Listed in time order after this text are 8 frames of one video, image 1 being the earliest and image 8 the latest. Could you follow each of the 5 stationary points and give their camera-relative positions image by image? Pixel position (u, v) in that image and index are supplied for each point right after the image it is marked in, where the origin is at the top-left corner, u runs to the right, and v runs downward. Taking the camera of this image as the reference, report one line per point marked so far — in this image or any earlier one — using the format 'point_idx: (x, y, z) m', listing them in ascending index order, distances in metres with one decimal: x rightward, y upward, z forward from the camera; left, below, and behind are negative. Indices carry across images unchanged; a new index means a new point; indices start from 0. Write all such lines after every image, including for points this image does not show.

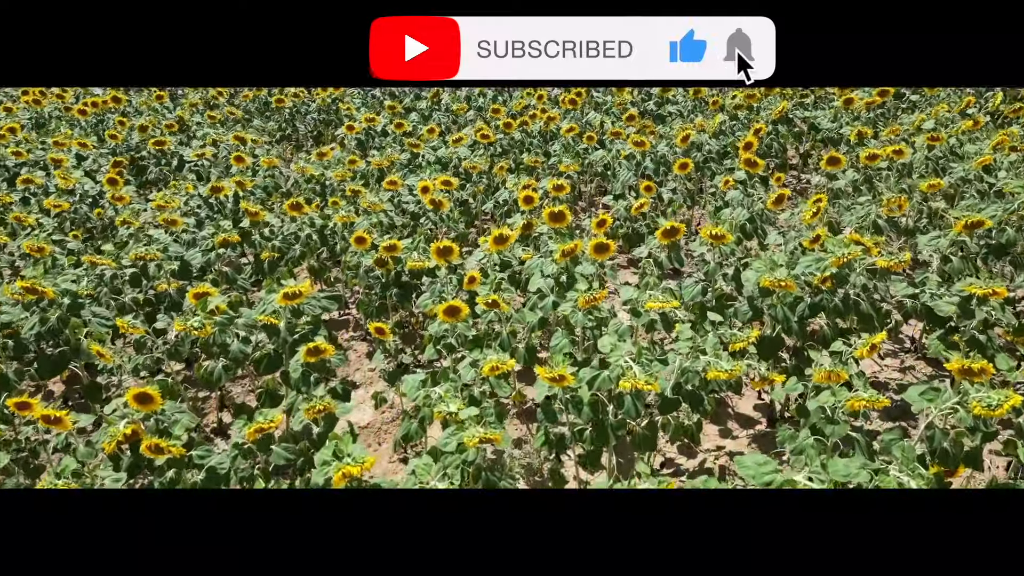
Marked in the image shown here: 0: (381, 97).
0: (-1.8, +2.7, +8.9) m
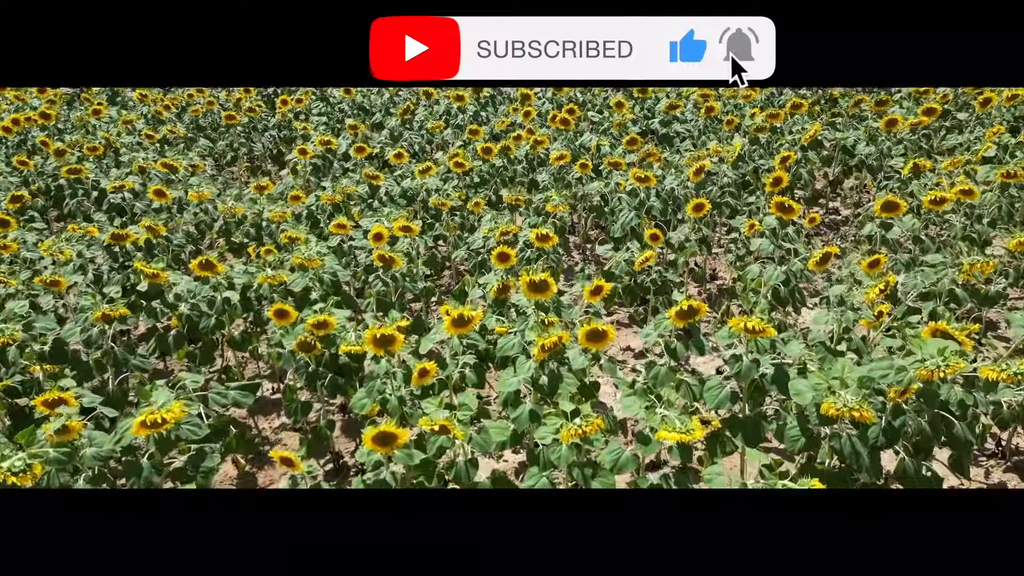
0: (-2.0, +2.2, +7.9) m
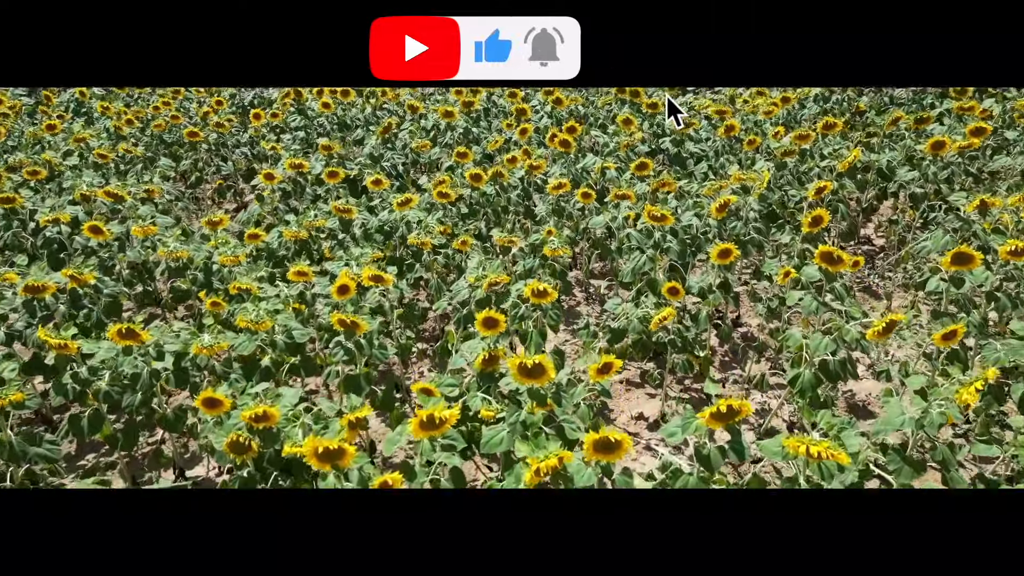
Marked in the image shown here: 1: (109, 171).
0: (-2.1, +1.8, +7.2) m
1: (-4.0, +1.2, +6.1) m
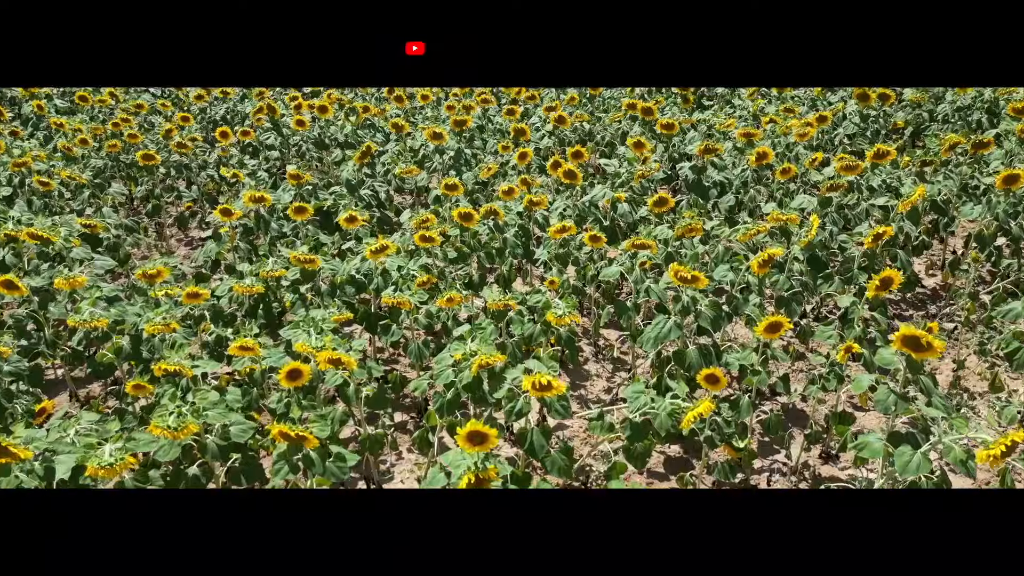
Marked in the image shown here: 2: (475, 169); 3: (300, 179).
0: (-2.1, +1.4, +6.4) m
1: (-4.0, +0.8, +5.4) m
2: (-0.3, +1.1, +5.5) m
3: (-1.7, +0.9, +4.9) m
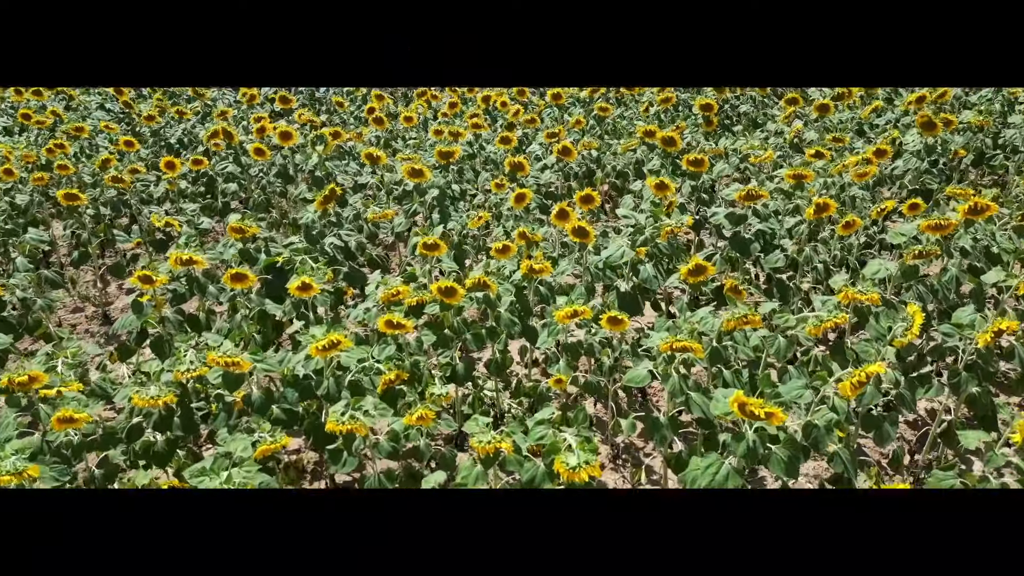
0: (-2.1, +0.9, +5.5) m
1: (-4.0, +0.3, +4.4) m
2: (-0.4, +0.5, +4.6) m
3: (-1.7, +0.4, +4.0) m
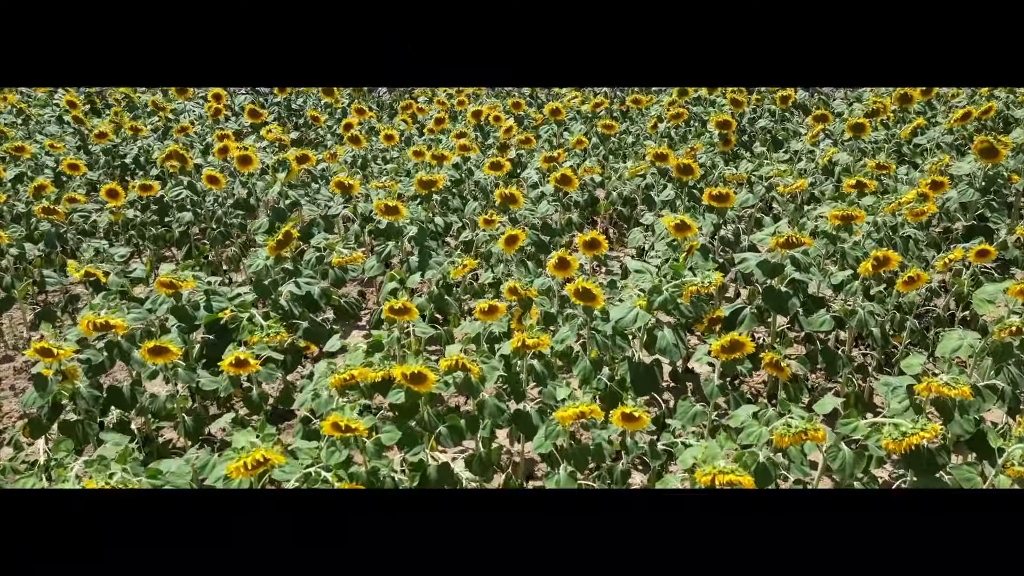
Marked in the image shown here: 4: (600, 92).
0: (-2.2, +0.6, +4.8) m
1: (-4.1, -0.1, +3.7) m
2: (-0.4, +0.2, +3.9) m
3: (-1.8, 0.0, +3.3) m
4: (+1.0, +2.2, +7.1) m
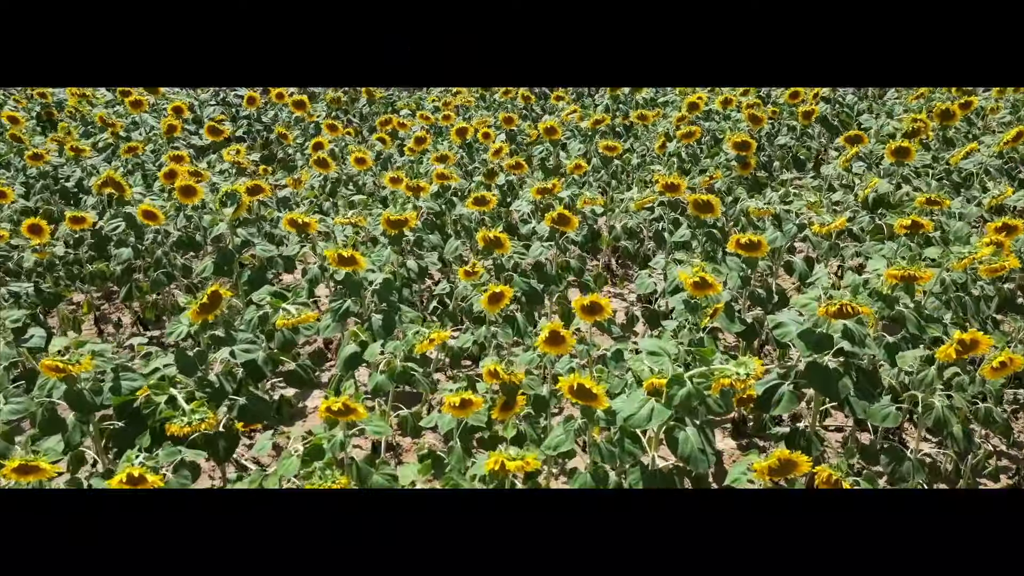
0: (-2.3, +0.2, +4.1) m
1: (-4.2, -0.5, +3.0) m
2: (-0.5, -0.2, +3.2) m
3: (-1.9, -0.3, +2.6) m
4: (+0.9, +1.9, +6.5) m
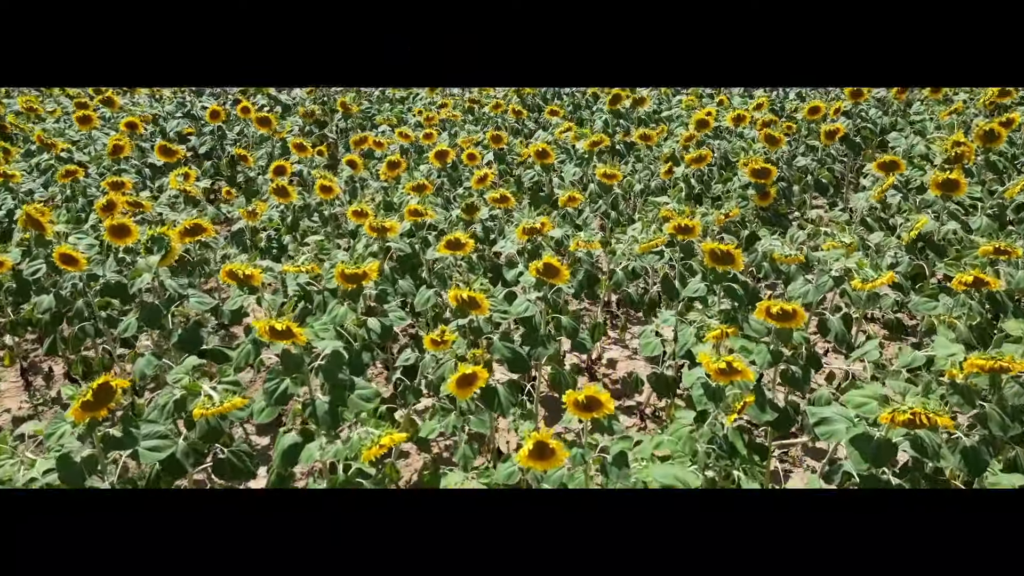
0: (-2.4, -0.1, +3.4) m
1: (-4.3, -0.8, +2.4) m
2: (-0.6, -0.5, +2.5) m
3: (-2.0, -0.7, +2.0) m
4: (+0.8, +1.6, +5.8) m
